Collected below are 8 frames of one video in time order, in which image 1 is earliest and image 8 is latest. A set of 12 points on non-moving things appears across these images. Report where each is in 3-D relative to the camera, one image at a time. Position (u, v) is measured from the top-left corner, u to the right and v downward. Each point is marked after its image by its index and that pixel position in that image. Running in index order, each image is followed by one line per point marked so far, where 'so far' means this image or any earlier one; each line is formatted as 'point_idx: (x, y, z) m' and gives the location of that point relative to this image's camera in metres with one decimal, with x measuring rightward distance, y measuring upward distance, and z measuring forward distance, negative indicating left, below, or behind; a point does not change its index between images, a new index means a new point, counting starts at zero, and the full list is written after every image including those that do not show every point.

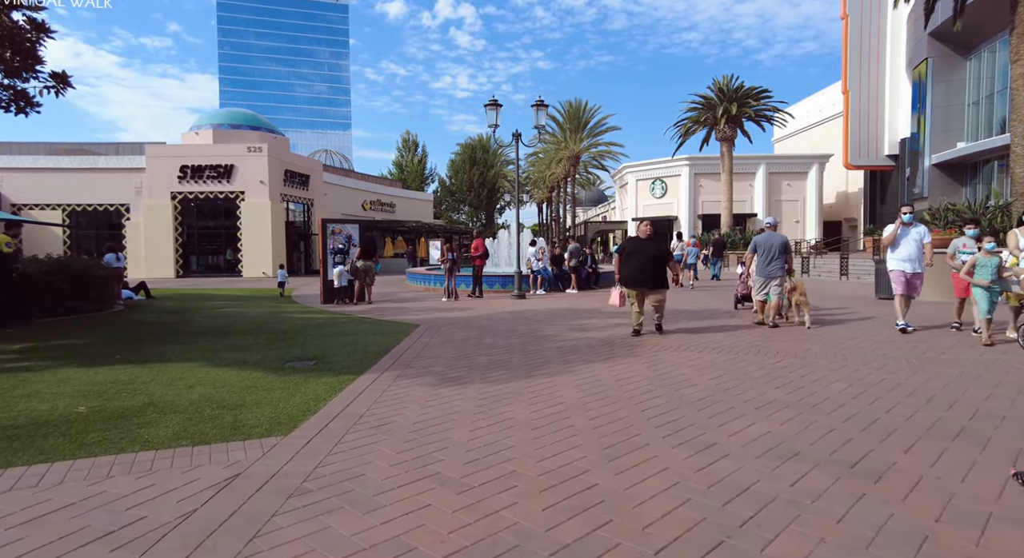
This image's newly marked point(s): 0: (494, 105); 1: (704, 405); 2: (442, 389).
0: (-0.5, +4.6, +16.7) m
1: (+1.6, -1.0, +5.3) m
2: (-0.7, -1.1, +6.1) m
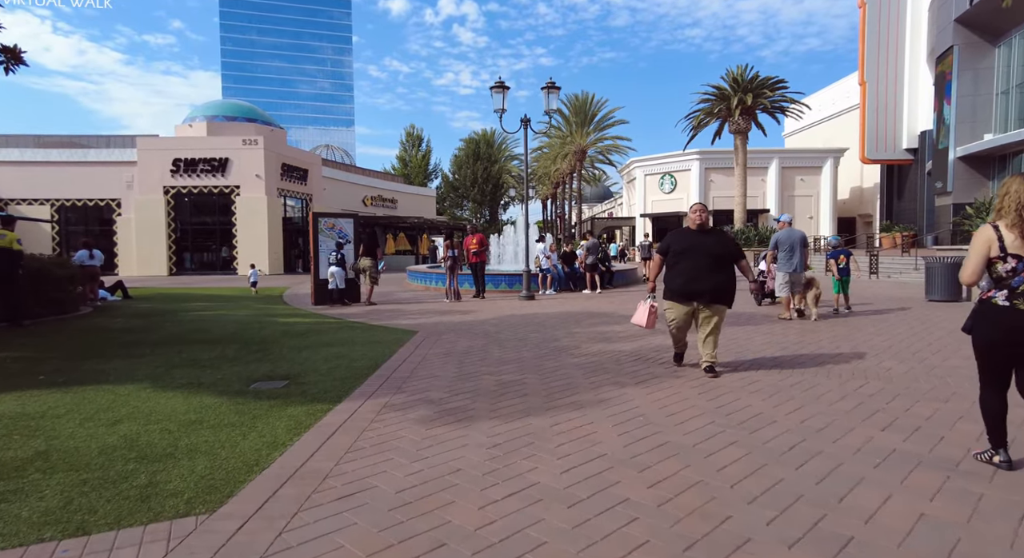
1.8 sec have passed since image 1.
0: (-0.3, +4.6, +15.3) m
1: (+1.7, -1.1, +3.9) m
2: (-0.5, -1.1, +4.6) m
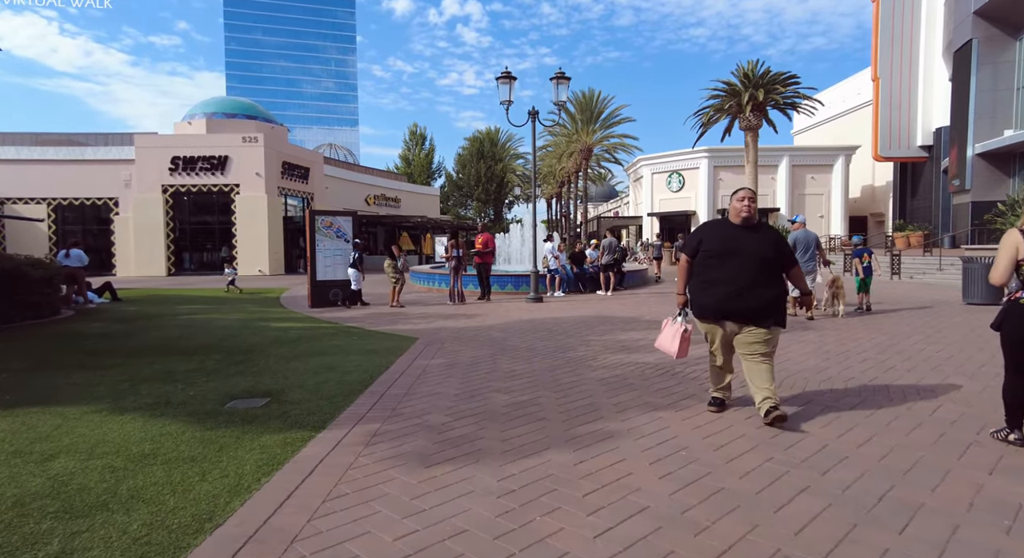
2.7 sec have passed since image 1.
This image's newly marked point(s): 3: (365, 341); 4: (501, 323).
0: (-0.1, +4.6, +14.5) m
1: (+1.8, -1.1, +3.1) m
2: (-0.4, -1.2, +3.8) m
3: (-2.1, -0.9, +9.1) m
4: (-0.2, -0.8, +11.0) m
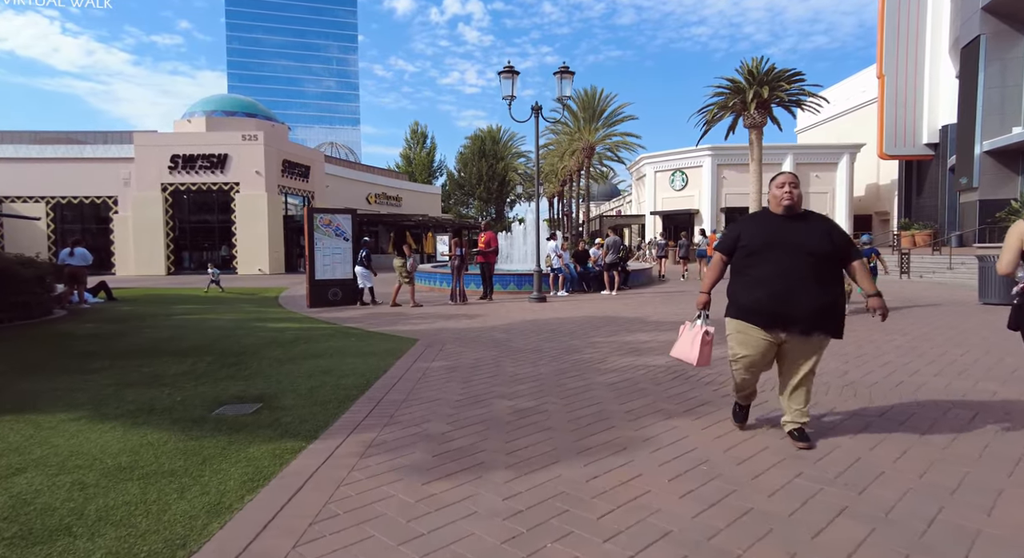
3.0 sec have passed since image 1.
0: (-0.1, +4.6, +14.1) m
1: (+1.9, -1.1, +2.7) m
2: (-0.4, -1.2, +3.5) m
3: (-2.1, -0.9, +8.8) m
4: (-0.1, -0.8, +10.6) m
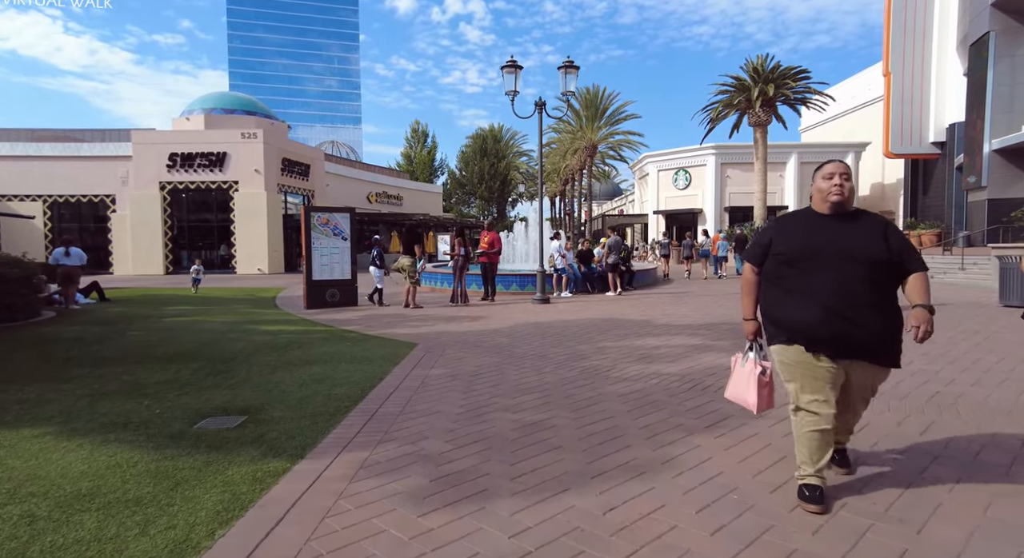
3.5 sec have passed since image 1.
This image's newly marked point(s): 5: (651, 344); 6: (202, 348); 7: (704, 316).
0: (0.0, +4.6, +13.7) m
1: (+1.9, -1.1, +2.3) m
2: (-0.4, -1.2, +3.1) m
3: (-2.0, -0.9, +8.4) m
4: (-0.1, -0.8, +10.2) m
5: (+1.8, -0.8, +8.1) m
6: (-4.0, -0.9, +8.1) m
7: (+3.4, -0.6, +11.1) m
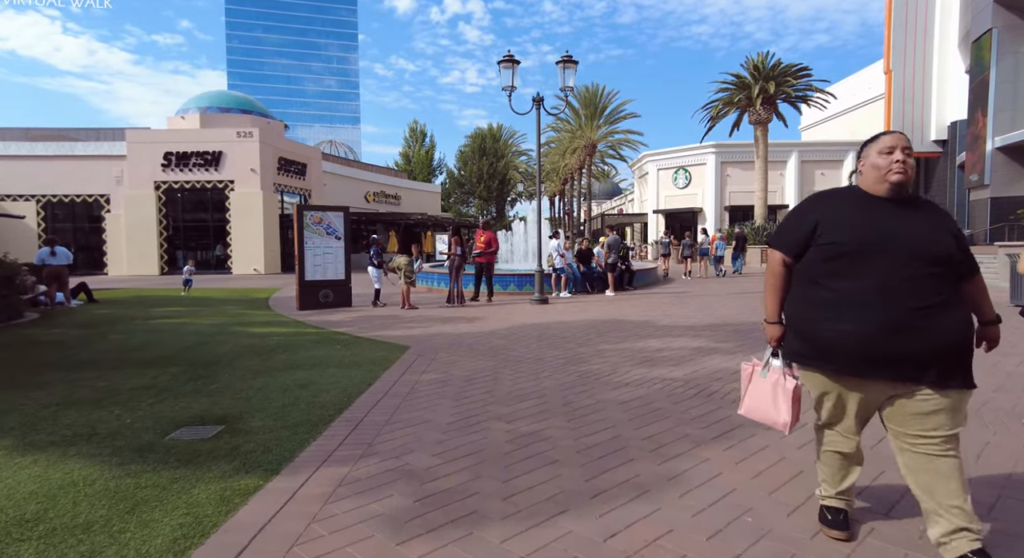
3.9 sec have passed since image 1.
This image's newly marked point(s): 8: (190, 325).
0: (-0.1, +4.6, +13.4) m
1: (+1.8, -1.1, +2.0) m
2: (-0.4, -1.2, +2.8) m
3: (-2.1, -0.9, +8.1) m
4: (-0.1, -0.8, +9.9) m
5: (+1.7, -0.8, +7.8) m
6: (-4.0, -0.9, +7.8) m
7: (+3.3, -0.6, +10.8) m
8: (-5.4, -0.8, +10.6) m
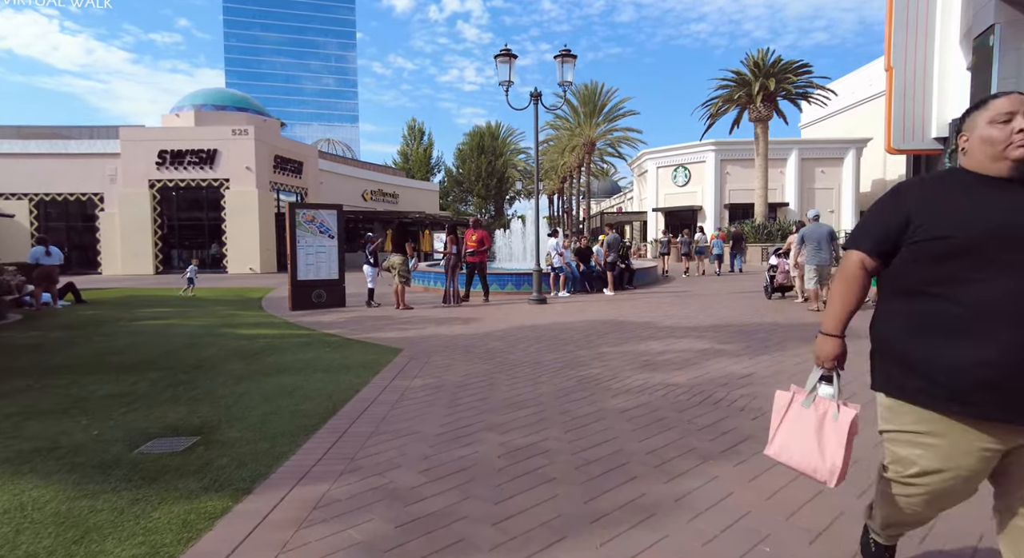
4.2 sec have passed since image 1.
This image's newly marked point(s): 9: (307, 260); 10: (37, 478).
0: (-0.1, +4.6, +13.1) m
1: (+1.8, -1.1, +1.7) m
2: (-0.5, -1.2, +2.5) m
3: (-2.1, -0.9, +7.8) m
4: (-0.2, -0.8, +9.6) m
5: (+1.7, -0.8, +7.4) m
6: (-4.1, -0.9, +7.5) m
7: (+3.3, -0.6, +10.5) m
8: (-5.5, -0.8, +10.2) m
9: (-4.5, +0.4, +13.7) m
10: (-2.7, -1.1, +3.6) m
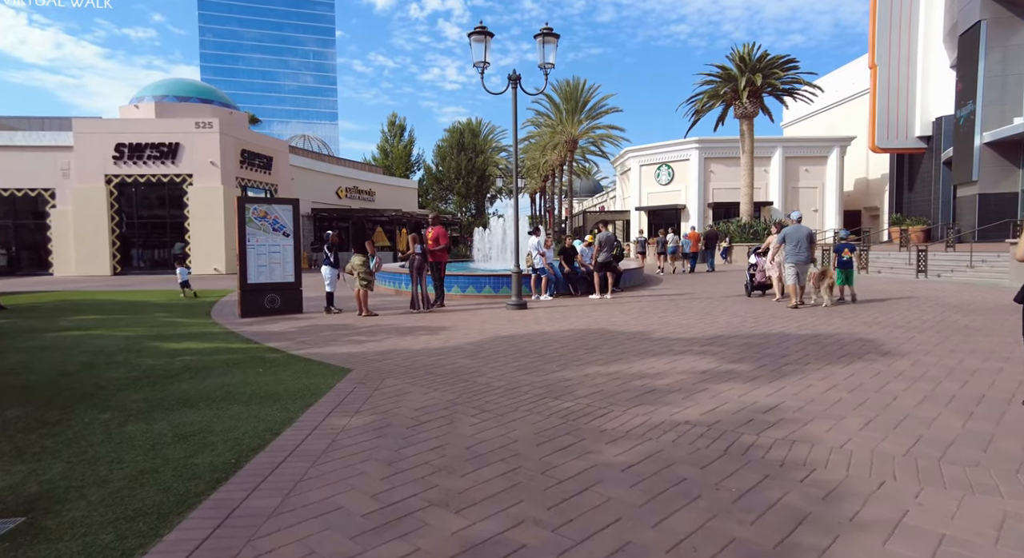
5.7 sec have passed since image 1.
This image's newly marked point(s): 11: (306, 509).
0: (-0.6, +4.6, +11.8) m
1: (+1.7, -1.2, +0.5) m
2: (-0.6, -1.3, +1.2) m
3: (-2.4, -1.0, +6.4) m
4: (-0.5, -0.8, +8.3) m
5: (+1.4, -0.9, +6.2) m
6: (-4.4, -1.0, +6.0) m
7: (+2.9, -0.7, +9.3) m
8: (-5.8, -0.8, +8.8) m
9: (-4.9, +0.4, +12.3) m
10: (-2.9, -1.2, +2.2) m
11: (-1.1, -1.2, +3.2) m
